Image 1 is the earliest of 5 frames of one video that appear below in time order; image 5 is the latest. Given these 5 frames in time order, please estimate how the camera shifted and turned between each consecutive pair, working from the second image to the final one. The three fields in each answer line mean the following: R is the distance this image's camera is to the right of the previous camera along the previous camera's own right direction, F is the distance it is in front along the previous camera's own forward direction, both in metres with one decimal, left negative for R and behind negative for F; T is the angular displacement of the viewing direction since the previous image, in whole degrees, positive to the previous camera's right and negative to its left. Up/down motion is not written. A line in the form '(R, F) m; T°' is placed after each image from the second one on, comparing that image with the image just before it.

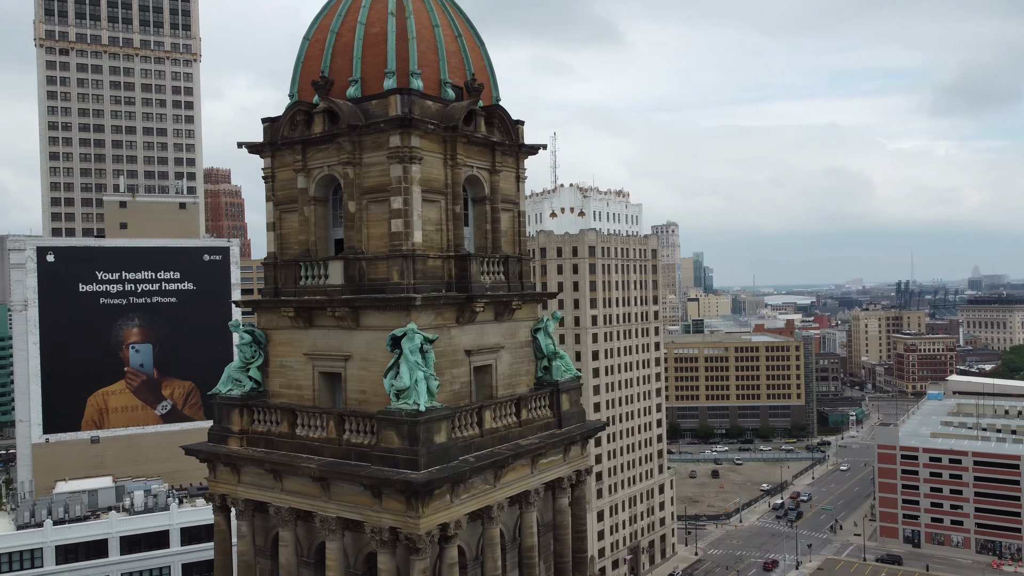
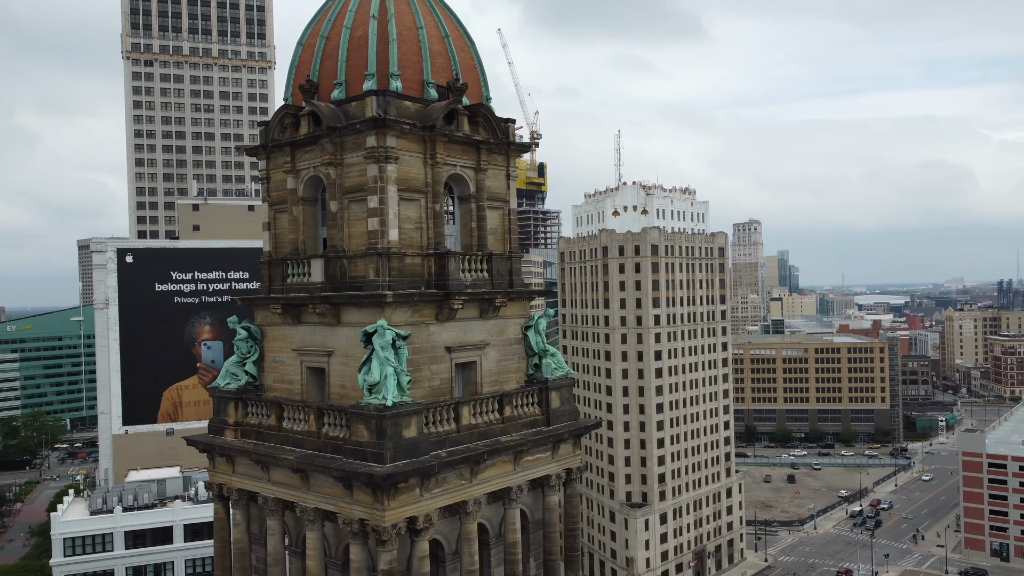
(+2.3, 0.0) m; -6°
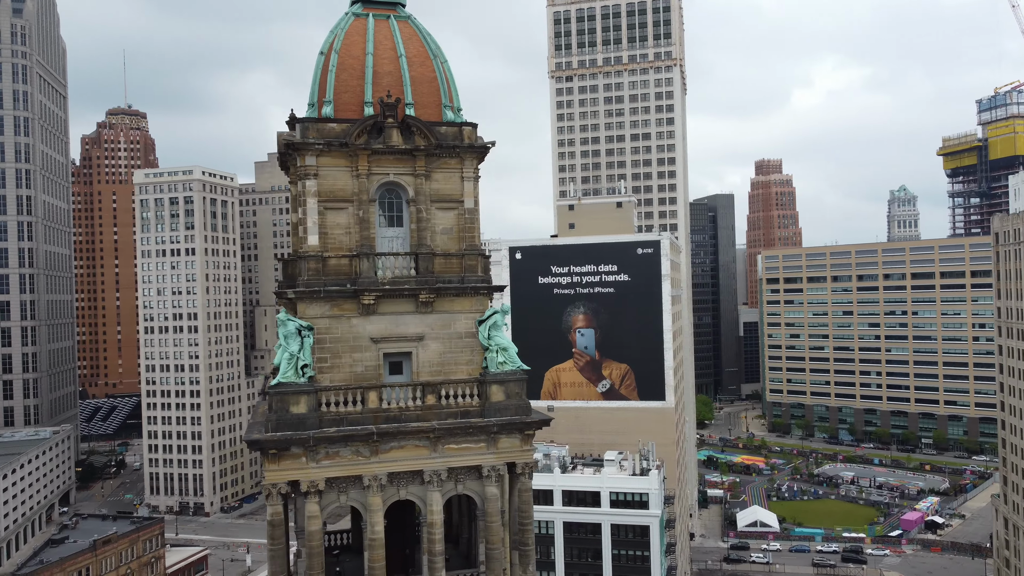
(+13.3, +3.6) m; -35°
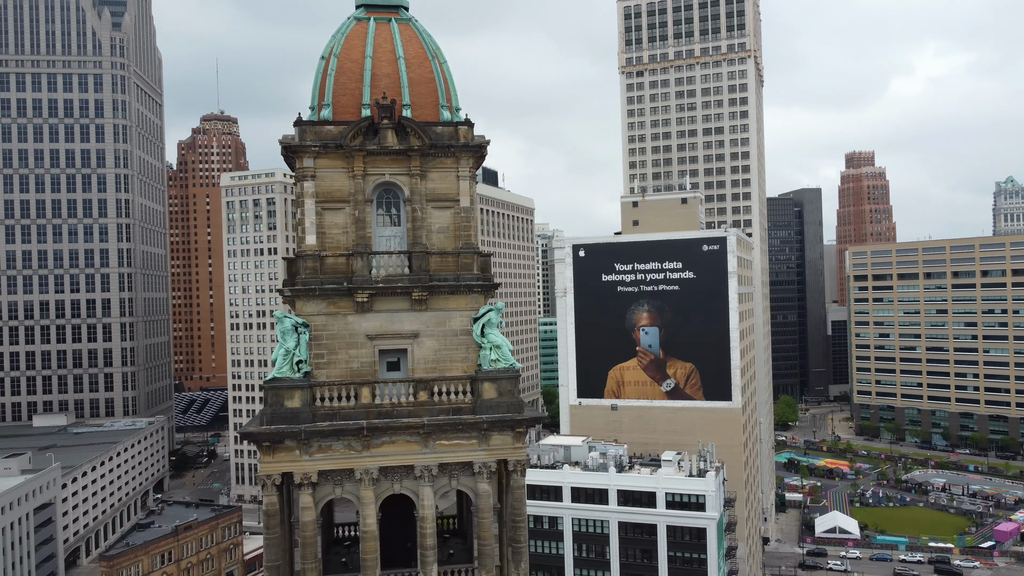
(+2.4, +0.1) m; -6°
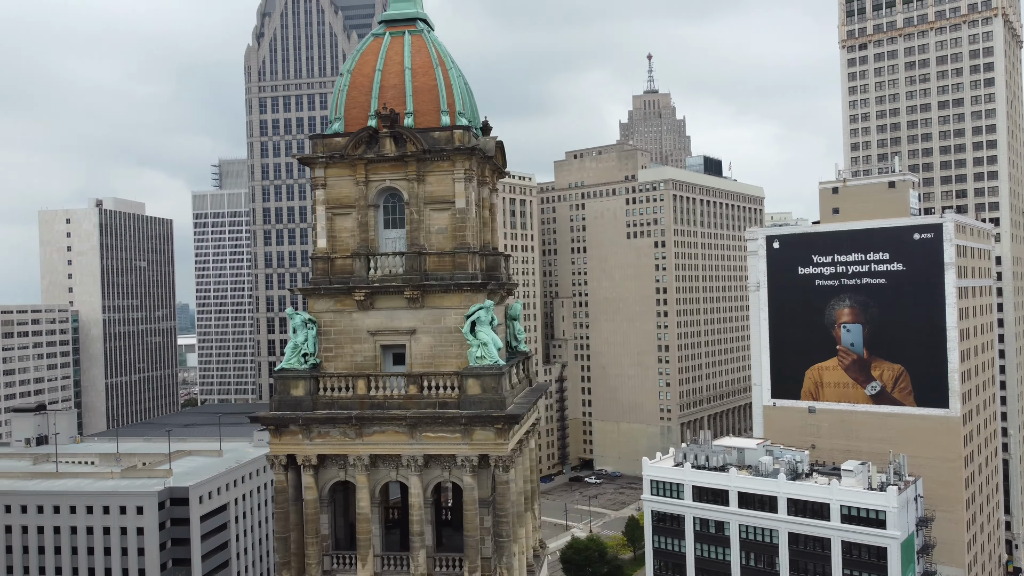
(+6.9, +0.8) m; -18°
